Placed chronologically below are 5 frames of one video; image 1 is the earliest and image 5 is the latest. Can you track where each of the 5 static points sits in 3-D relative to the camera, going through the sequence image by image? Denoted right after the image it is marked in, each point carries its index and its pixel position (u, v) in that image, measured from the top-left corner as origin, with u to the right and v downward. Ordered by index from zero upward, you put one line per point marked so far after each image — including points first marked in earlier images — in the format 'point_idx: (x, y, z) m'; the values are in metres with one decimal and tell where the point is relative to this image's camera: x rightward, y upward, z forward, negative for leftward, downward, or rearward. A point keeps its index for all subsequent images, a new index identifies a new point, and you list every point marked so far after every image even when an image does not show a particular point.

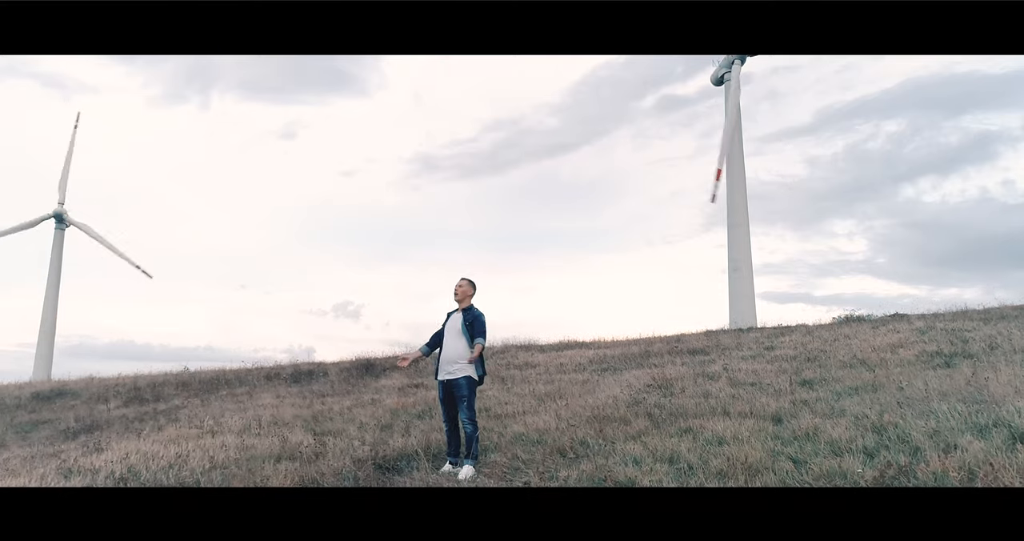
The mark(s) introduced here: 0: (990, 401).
0: (+5.5, -1.6, +7.1) m
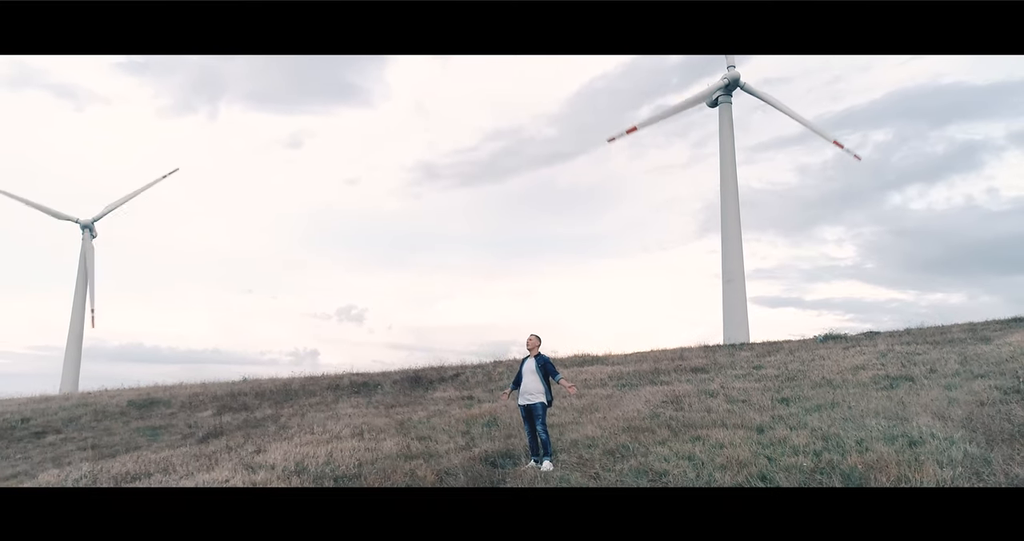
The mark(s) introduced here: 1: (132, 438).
0: (+6.6, -2.5, +10.3) m
1: (-10.3, -4.5, +16.6) m
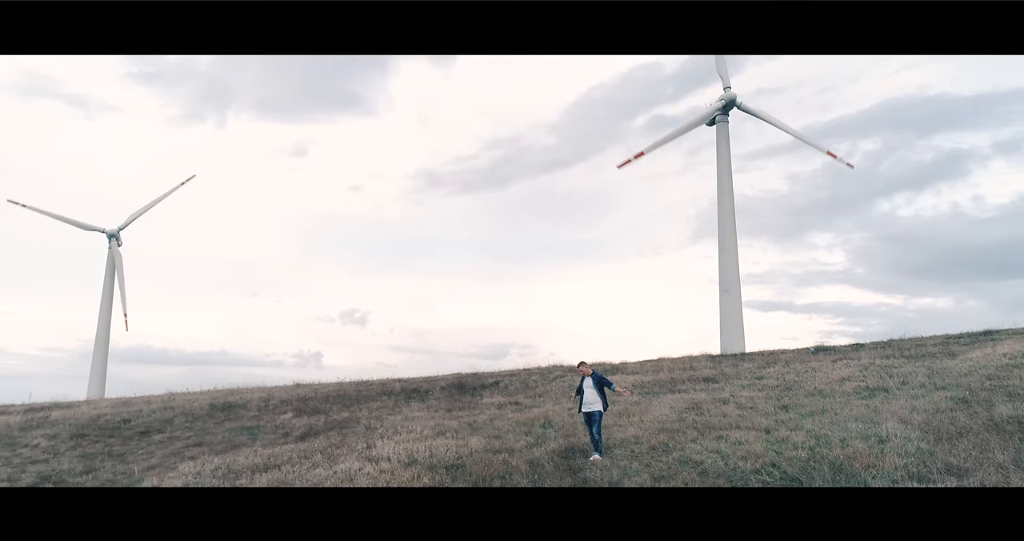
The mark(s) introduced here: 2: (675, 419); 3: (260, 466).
0: (+8.0, -3.4, +13.4) m
1: (-8.9, -5.3, +19.5) m
2: (+4.1, -3.8, +15.7) m
3: (-6.4, -4.9, +15.5) m
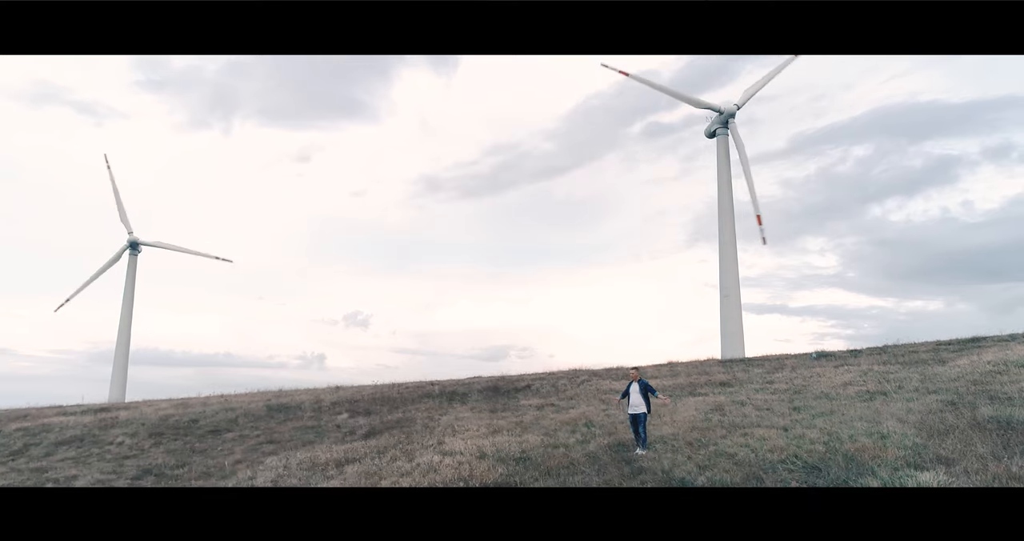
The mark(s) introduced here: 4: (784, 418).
0: (+9.5, -3.9, +15.8) m
1: (-7.6, -5.8, +21.7) m
2: (+5.6, -4.4, +18.0) m
3: (-4.9, -5.5, +17.7) m
4: (+7.7, -4.2, +17.4) m
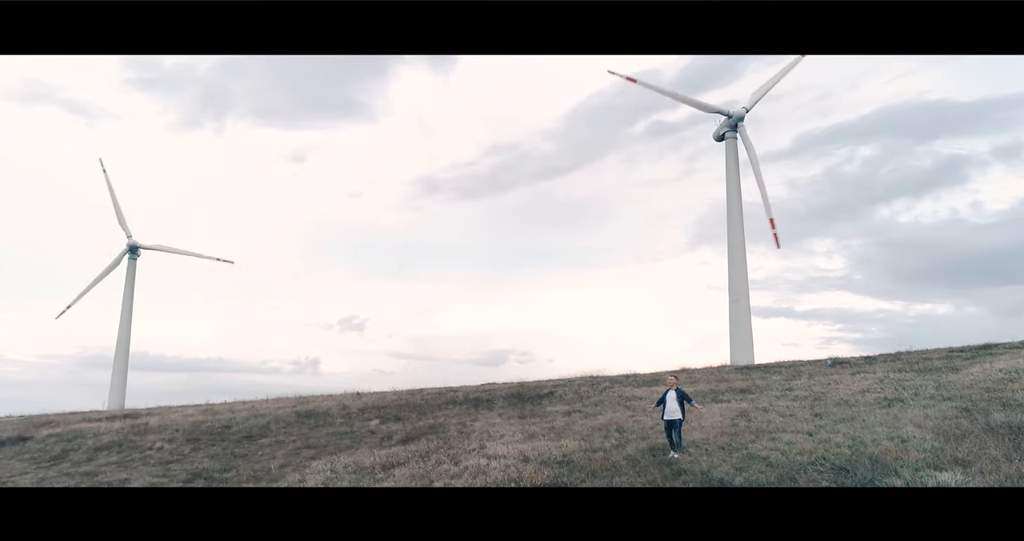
0: (+10.6, -4.3, +17.0) m
1: (-6.5, -6.2, +22.5) m
2: (+6.7, -4.8, +19.1) m
3: (-3.8, -5.8, +18.5) m
4: (+8.8, -4.6, +18.5) m
